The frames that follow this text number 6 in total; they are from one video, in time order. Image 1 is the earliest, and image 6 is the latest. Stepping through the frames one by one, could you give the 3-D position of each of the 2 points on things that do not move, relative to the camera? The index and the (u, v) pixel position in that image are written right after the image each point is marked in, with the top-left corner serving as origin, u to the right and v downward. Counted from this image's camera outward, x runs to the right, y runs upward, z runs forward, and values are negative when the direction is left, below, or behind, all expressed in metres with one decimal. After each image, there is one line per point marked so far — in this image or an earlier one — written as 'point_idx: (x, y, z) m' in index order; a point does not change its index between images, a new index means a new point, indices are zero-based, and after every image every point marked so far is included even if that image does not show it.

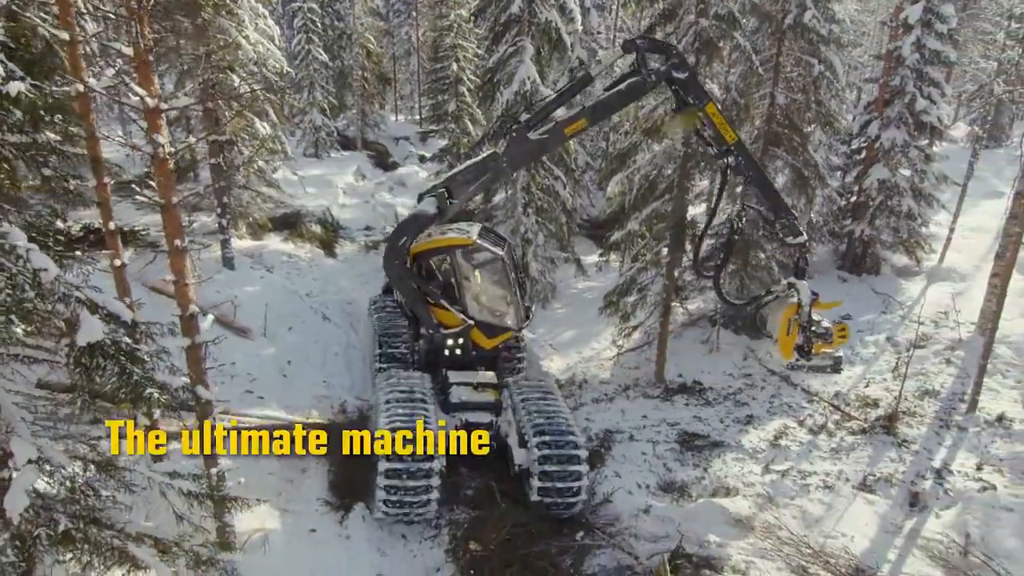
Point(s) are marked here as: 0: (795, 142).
0: (+5.9, +3.0, +14.0) m
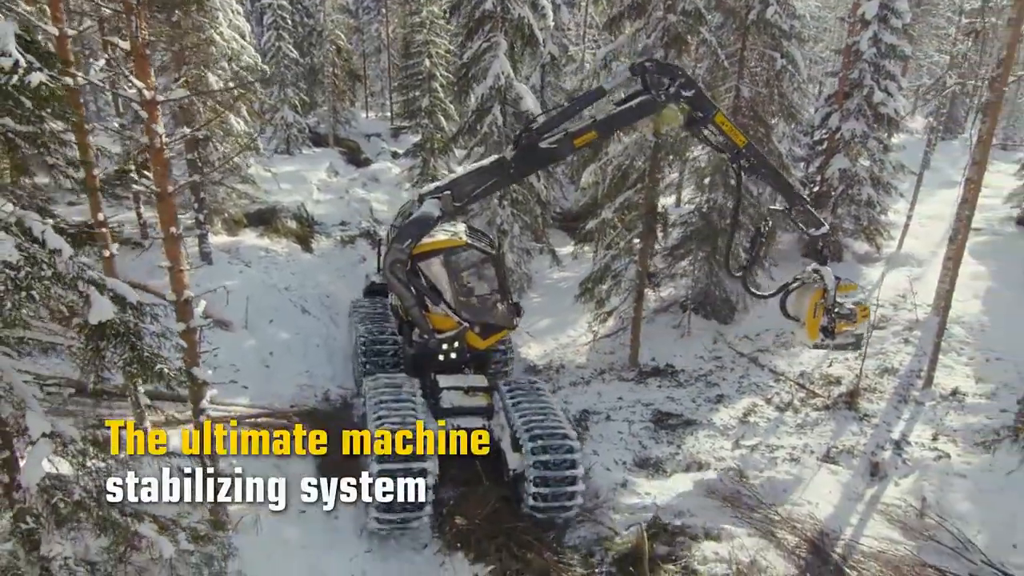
0: (+5.4, +3.3, +14.6) m
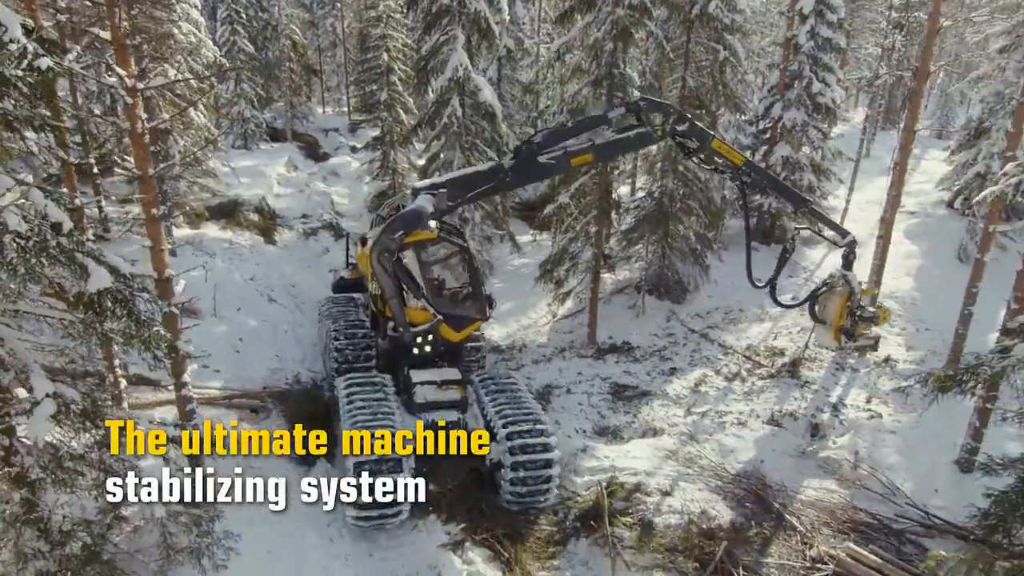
0: (+4.5, +3.8, +15.5) m
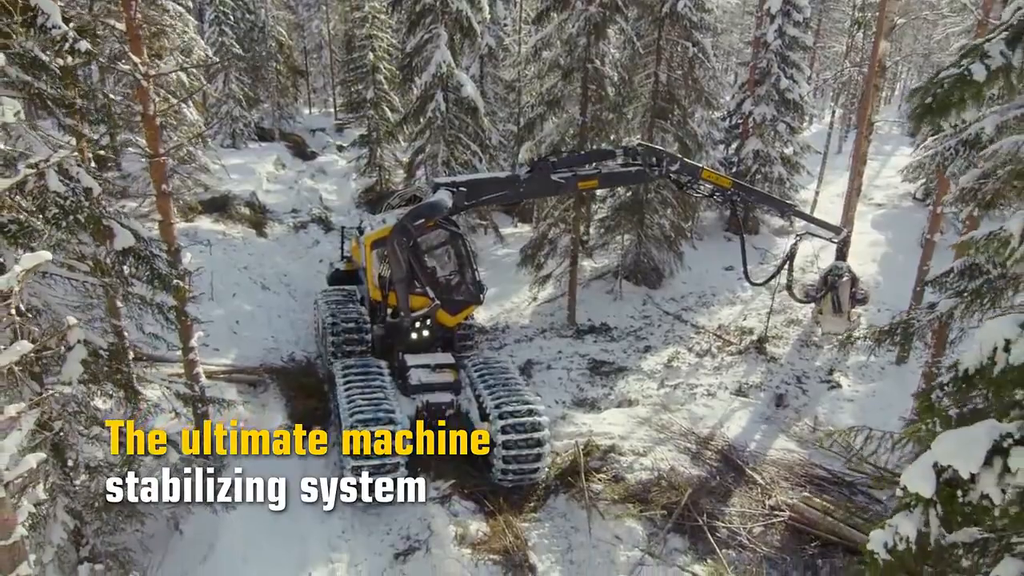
0: (+4.0, +4.2, +16.3) m
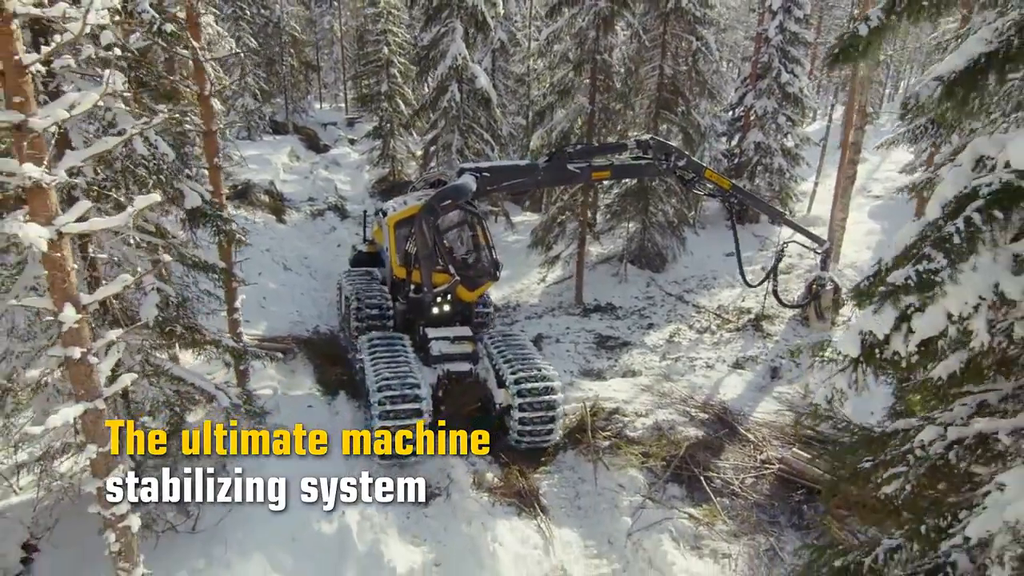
0: (+4.3, +4.6, +17.1) m
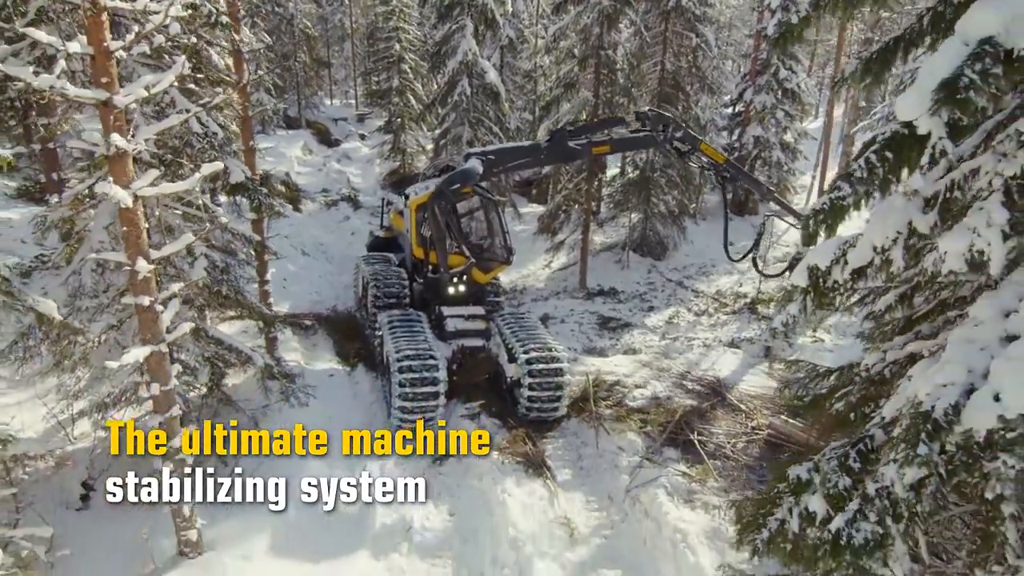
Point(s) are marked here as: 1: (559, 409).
0: (+4.5, +5.0, +17.9) m
1: (+0.8, -1.9, +11.3) m
